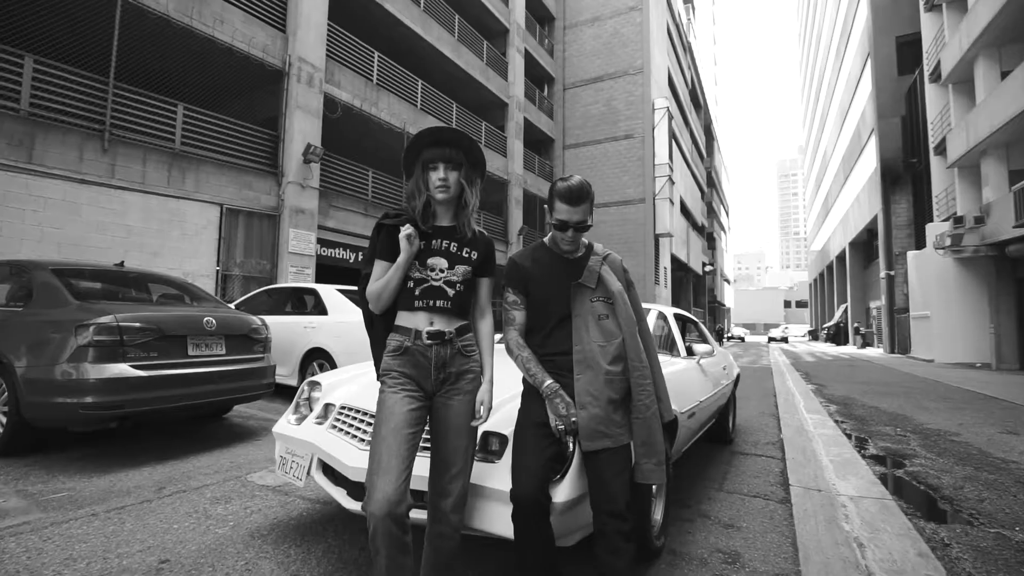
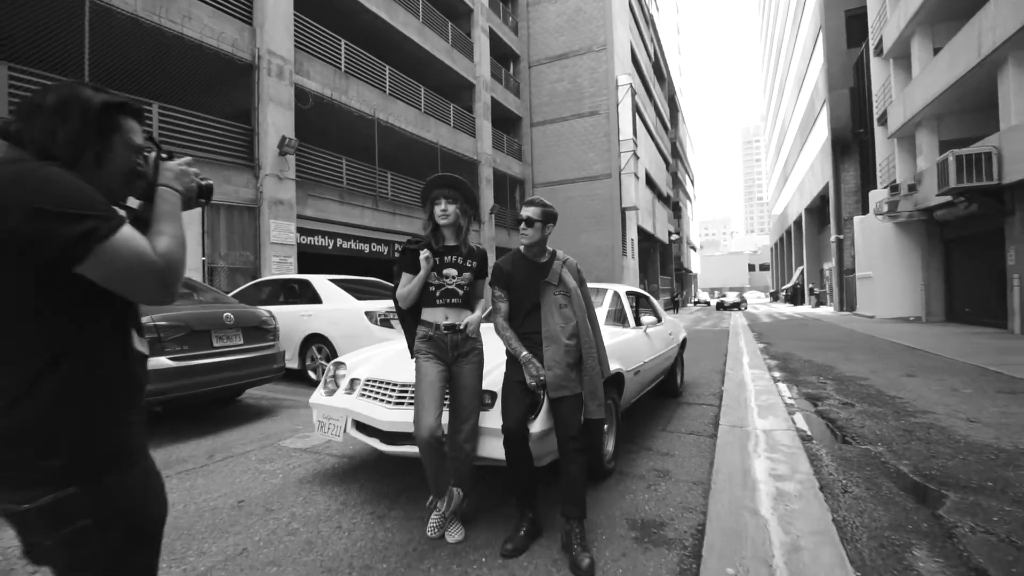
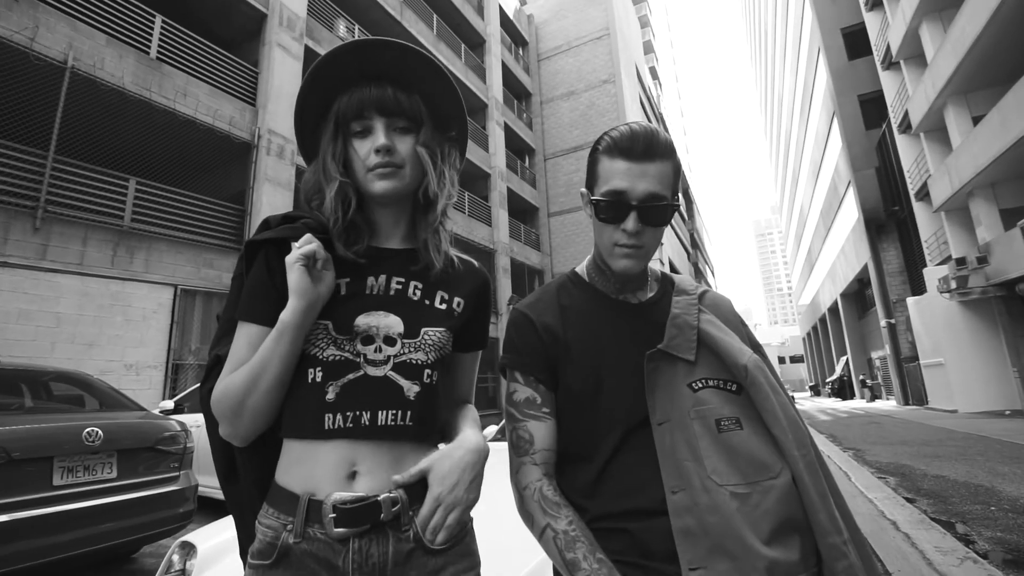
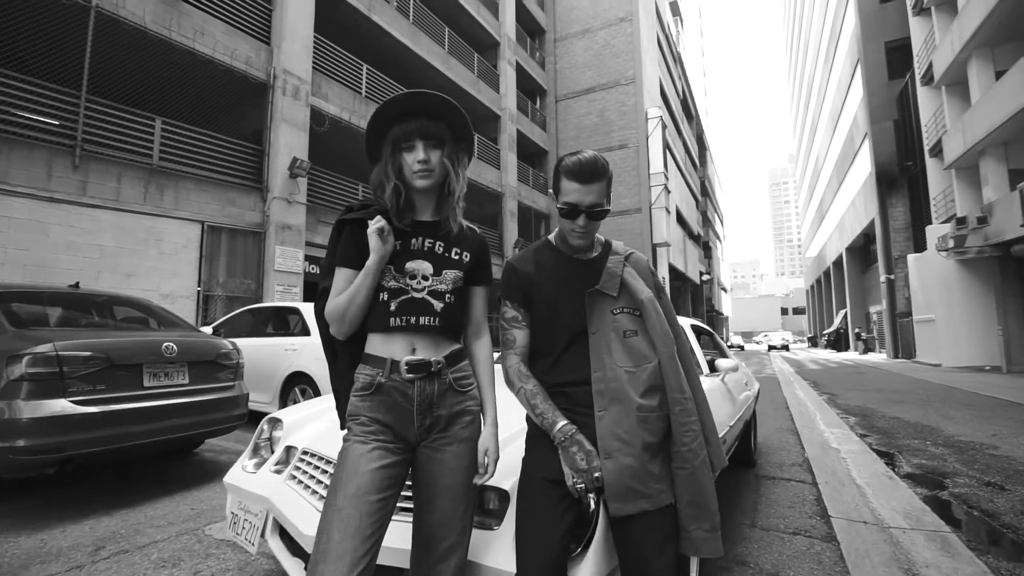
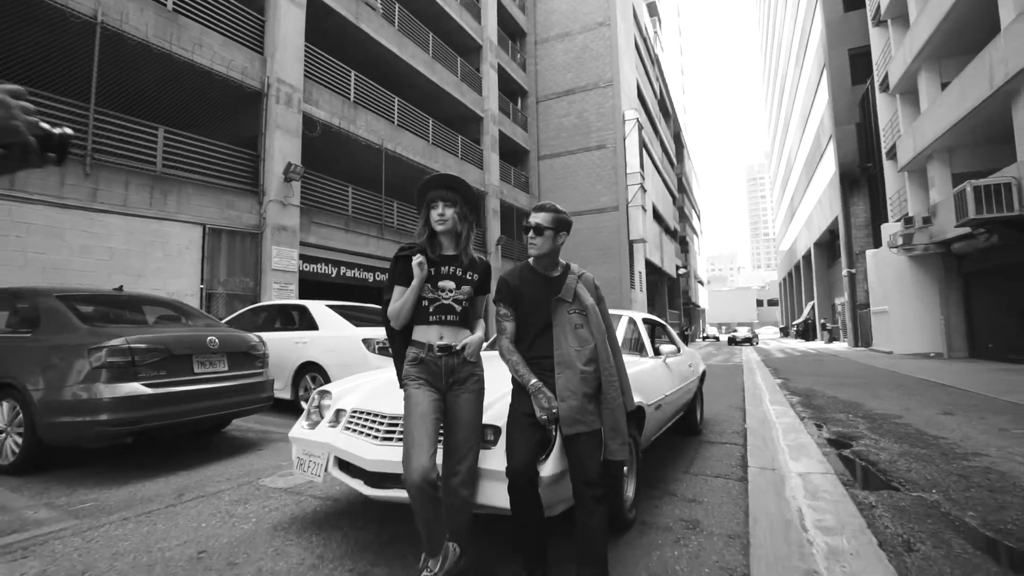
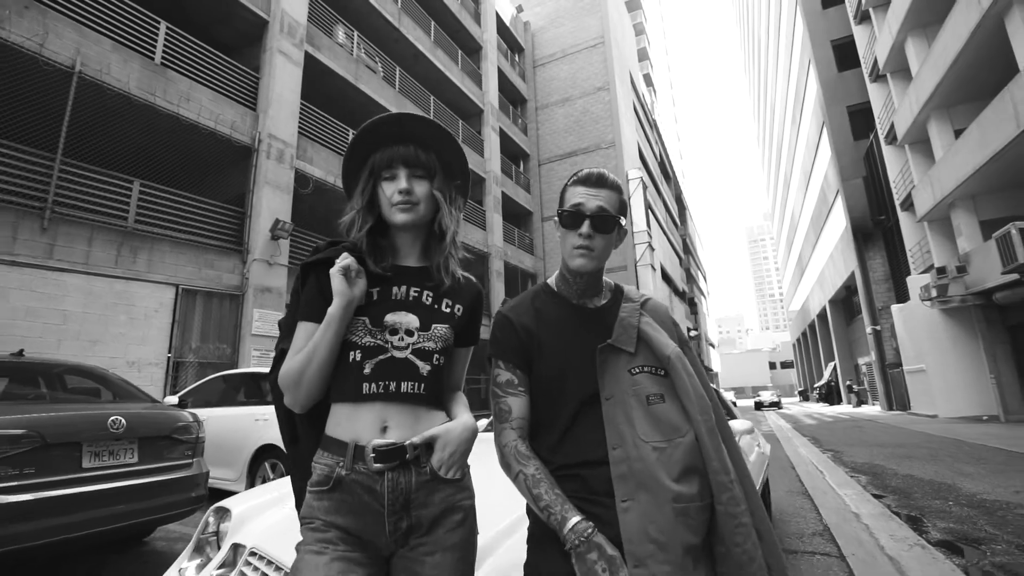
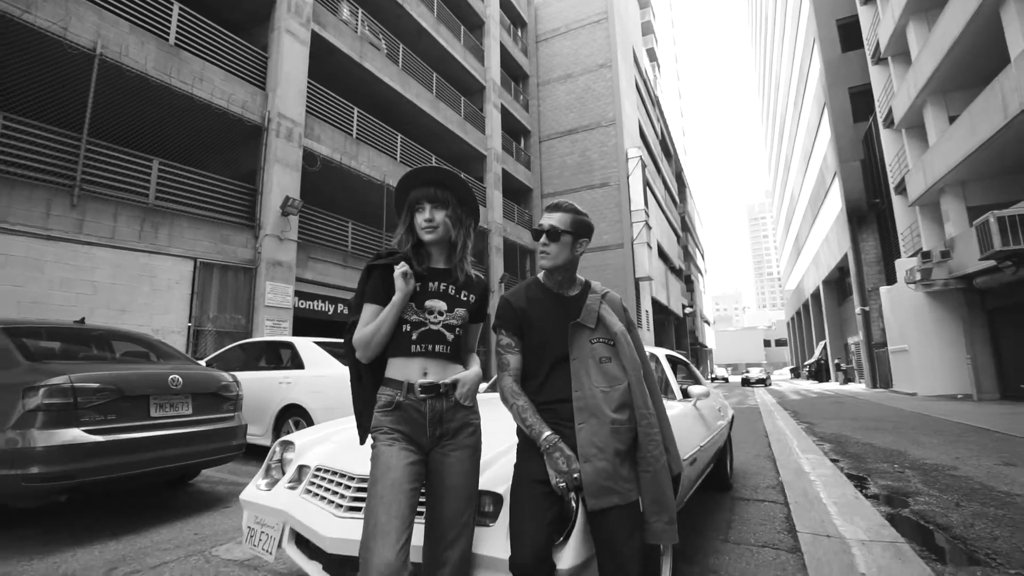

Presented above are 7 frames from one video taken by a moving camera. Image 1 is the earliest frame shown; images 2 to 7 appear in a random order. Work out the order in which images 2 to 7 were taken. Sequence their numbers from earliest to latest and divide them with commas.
4, 3, 6, 7, 5, 2
